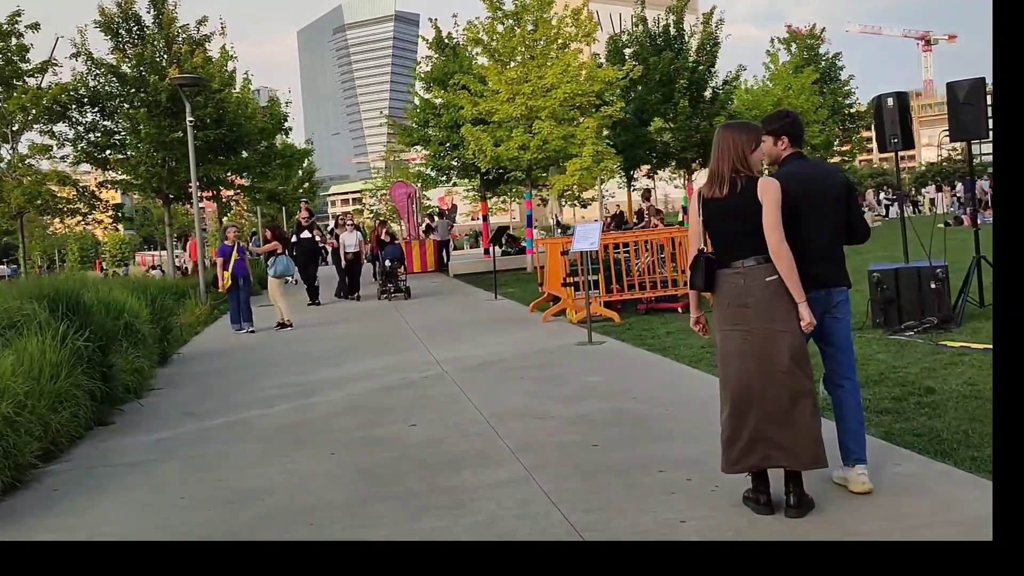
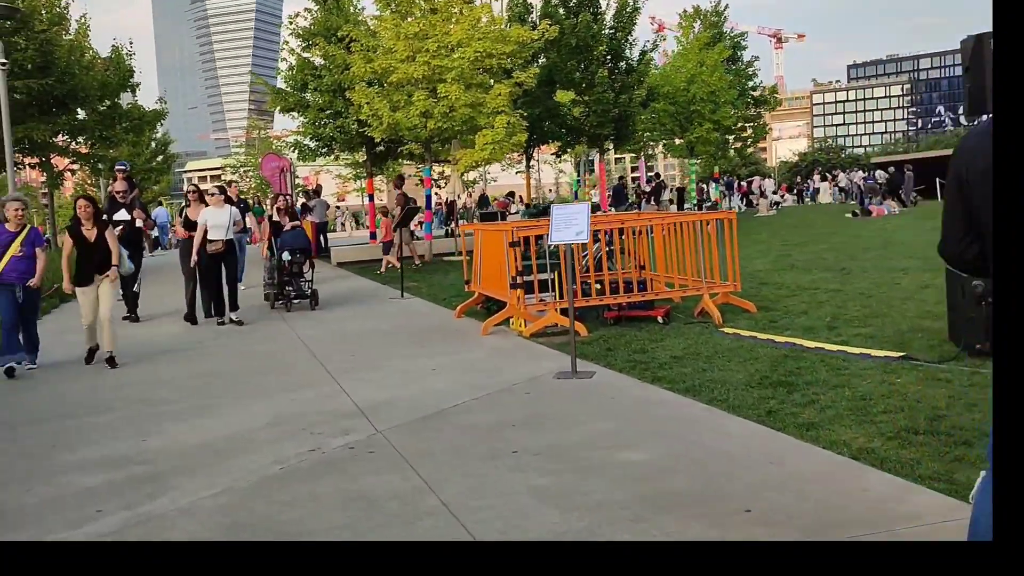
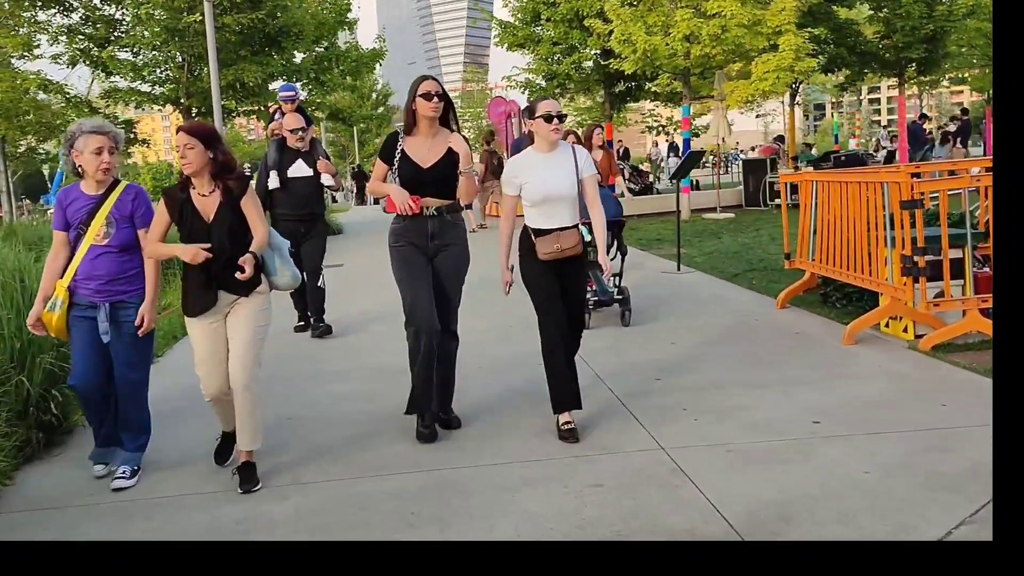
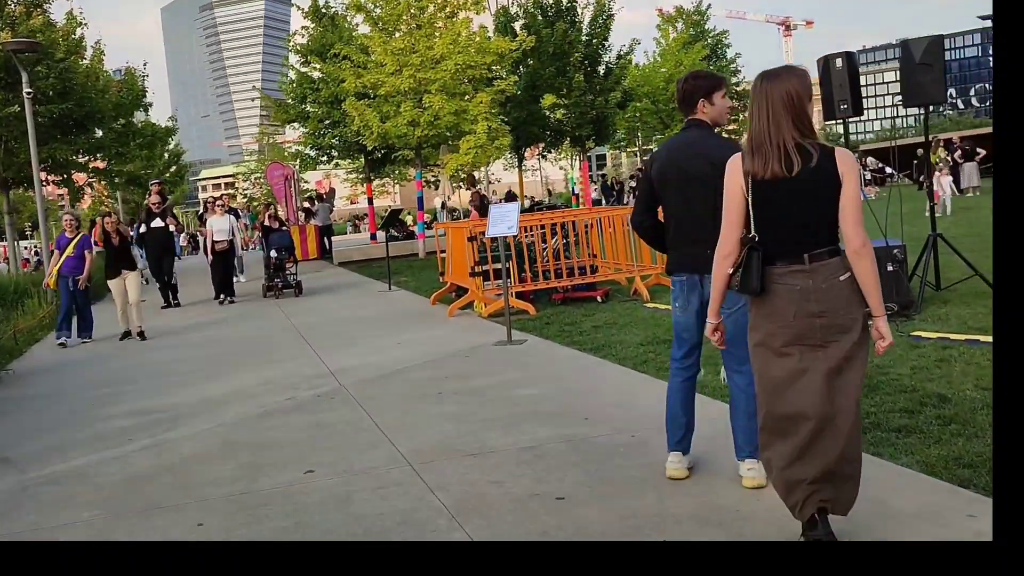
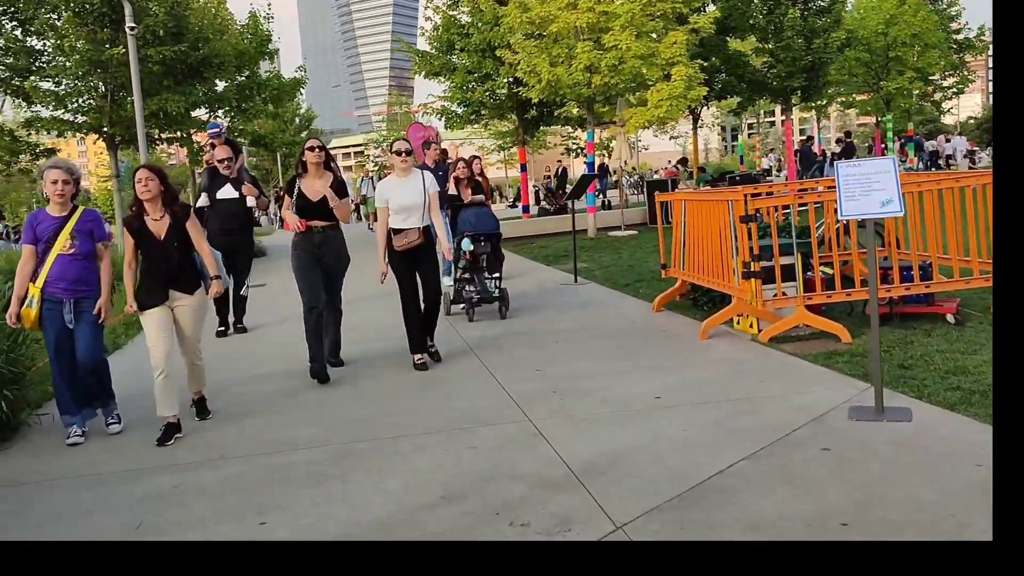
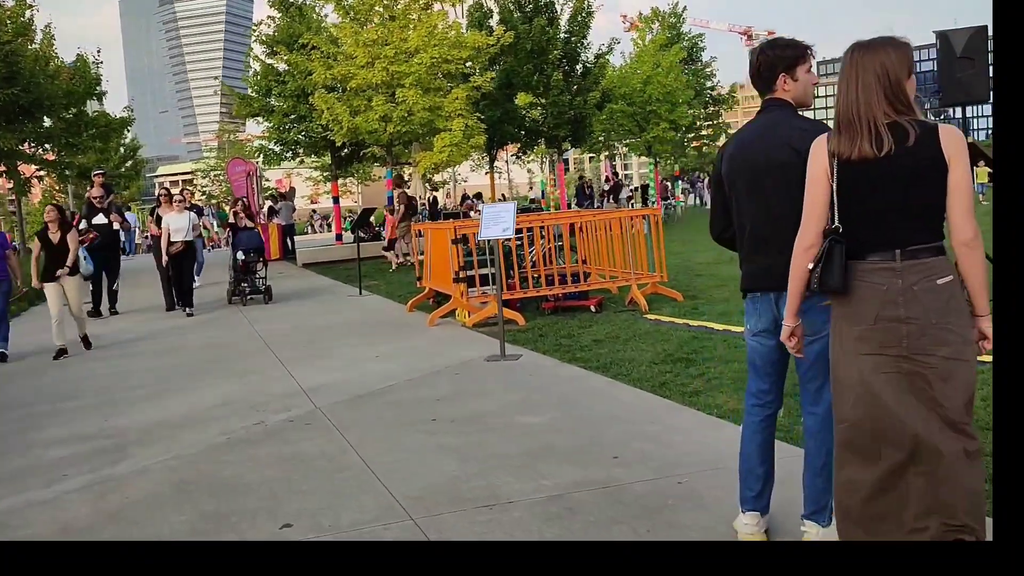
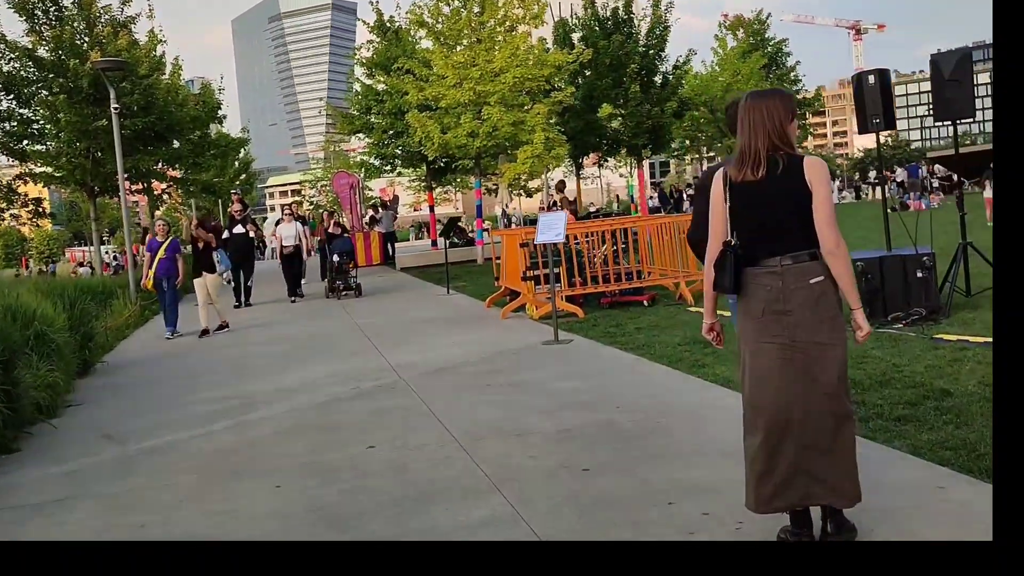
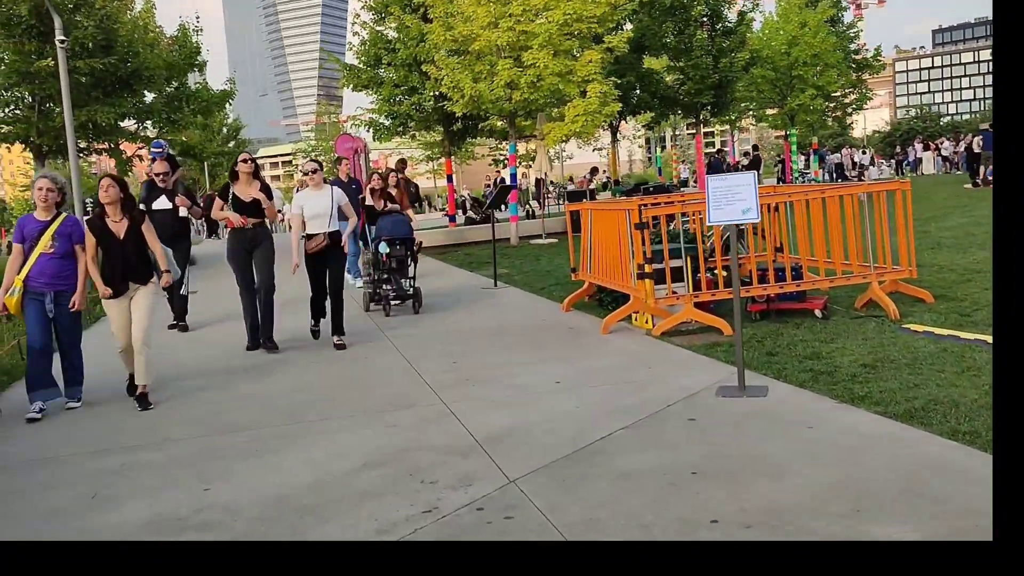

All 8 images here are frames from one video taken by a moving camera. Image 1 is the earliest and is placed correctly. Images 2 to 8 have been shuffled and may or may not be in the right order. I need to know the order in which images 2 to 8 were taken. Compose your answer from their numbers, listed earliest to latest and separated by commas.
7, 4, 6, 2, 8, 5, 3
